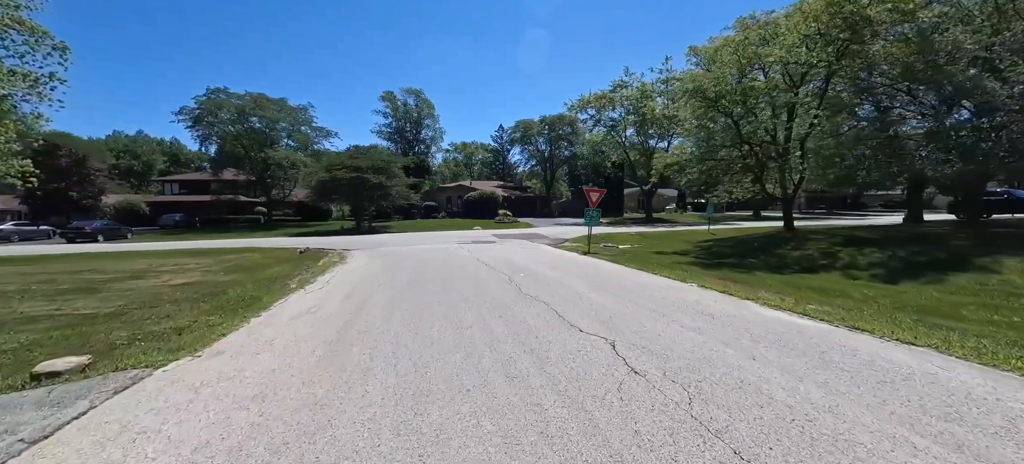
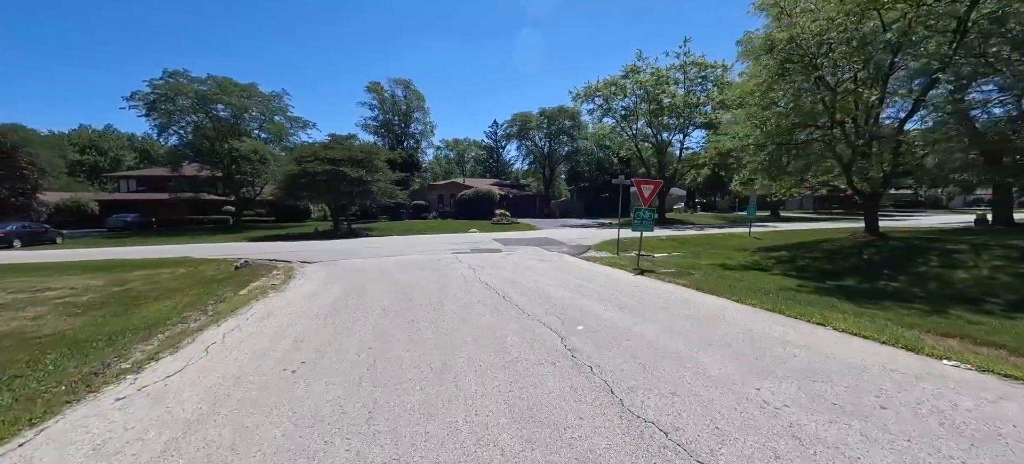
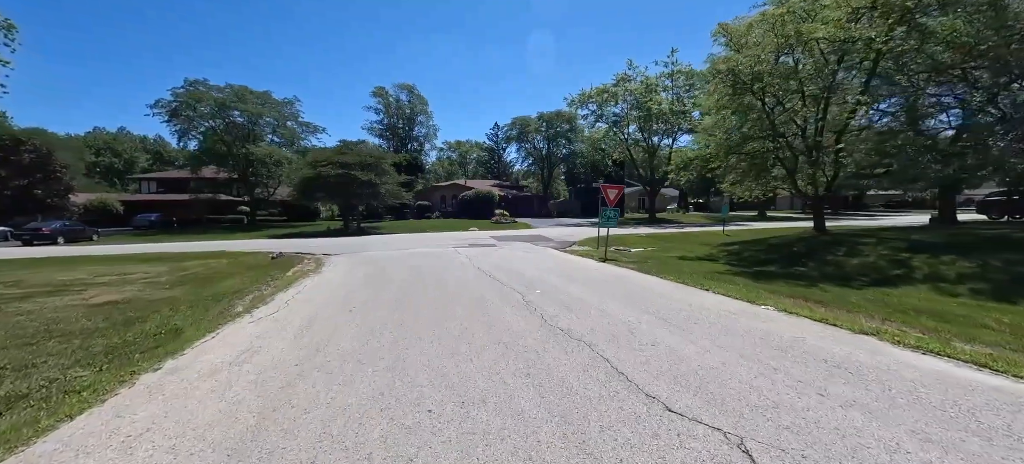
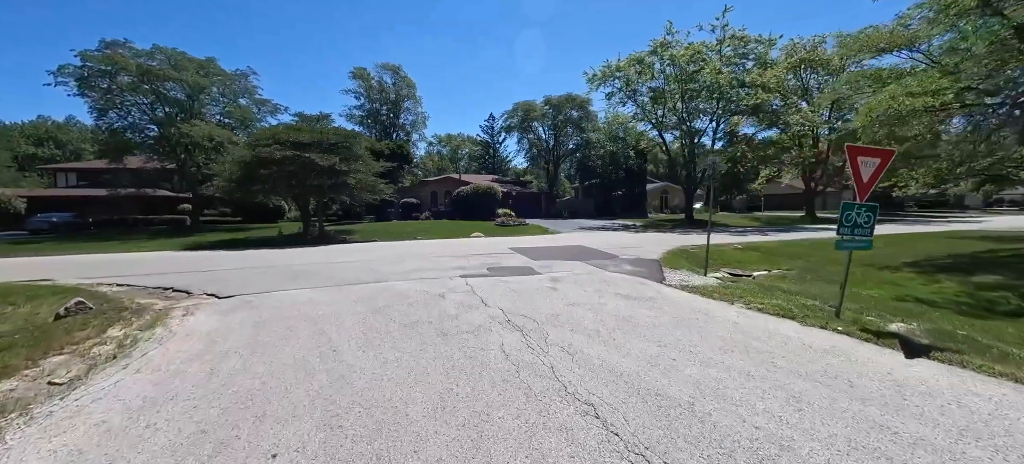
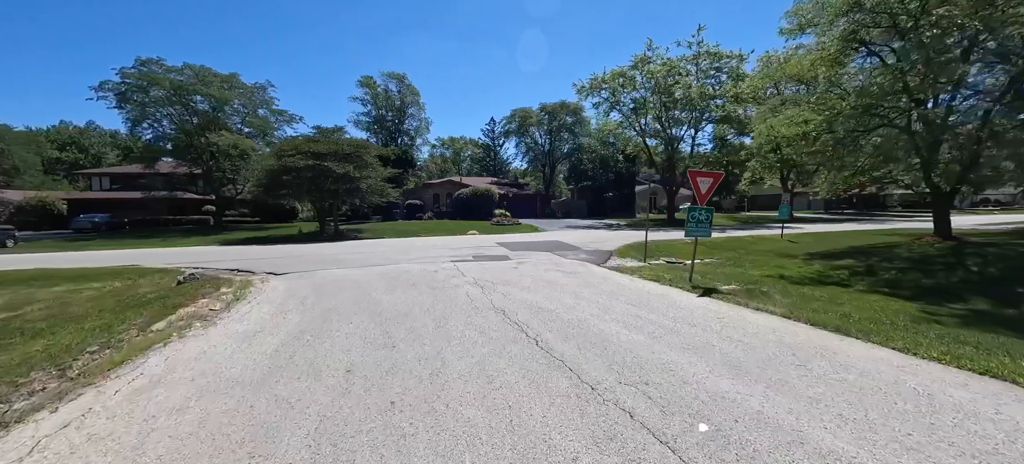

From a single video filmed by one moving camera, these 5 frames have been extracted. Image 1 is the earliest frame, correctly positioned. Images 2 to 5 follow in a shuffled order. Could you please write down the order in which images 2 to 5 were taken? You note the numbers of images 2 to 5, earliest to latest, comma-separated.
3, 2, 5, 4
